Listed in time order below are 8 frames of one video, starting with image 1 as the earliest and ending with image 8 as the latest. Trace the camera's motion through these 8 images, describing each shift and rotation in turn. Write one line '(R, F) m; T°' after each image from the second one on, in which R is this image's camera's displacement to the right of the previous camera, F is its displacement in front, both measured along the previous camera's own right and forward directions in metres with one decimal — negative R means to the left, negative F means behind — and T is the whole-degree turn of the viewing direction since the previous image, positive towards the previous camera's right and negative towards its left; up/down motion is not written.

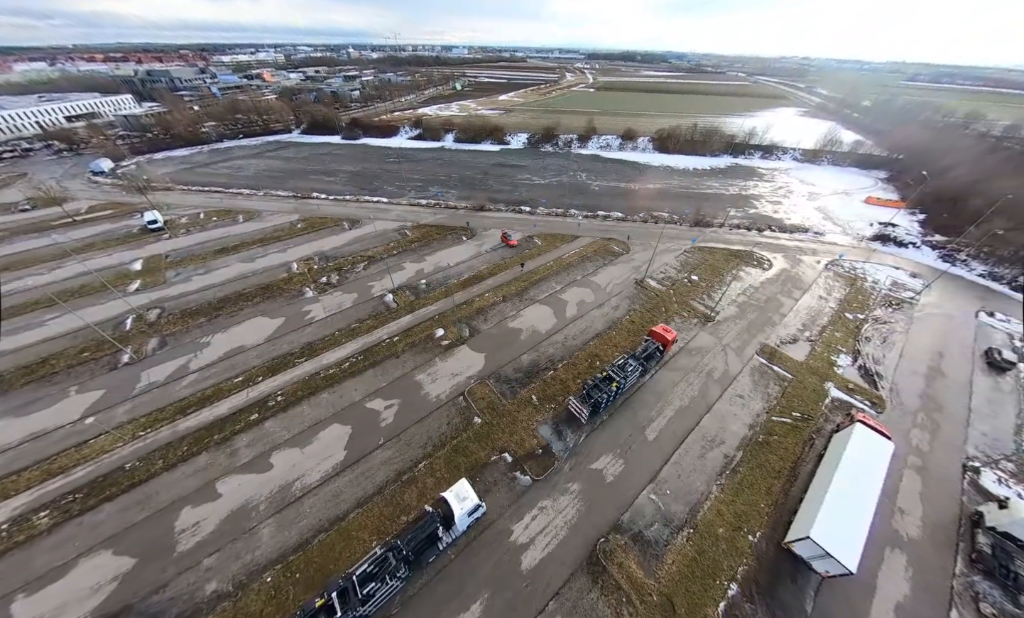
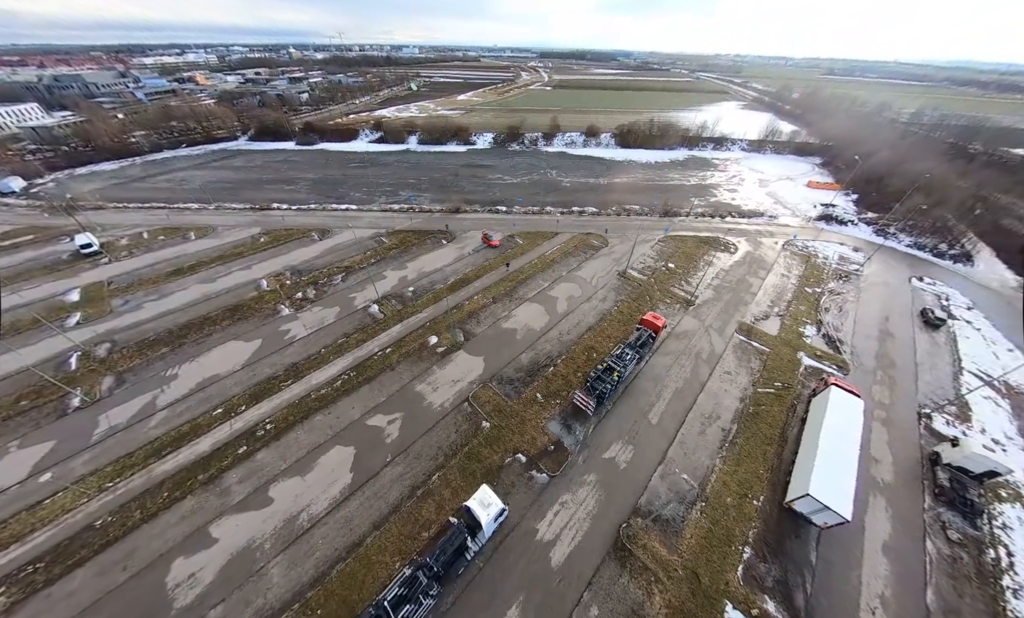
(-1.2, +0.1) m; +5°
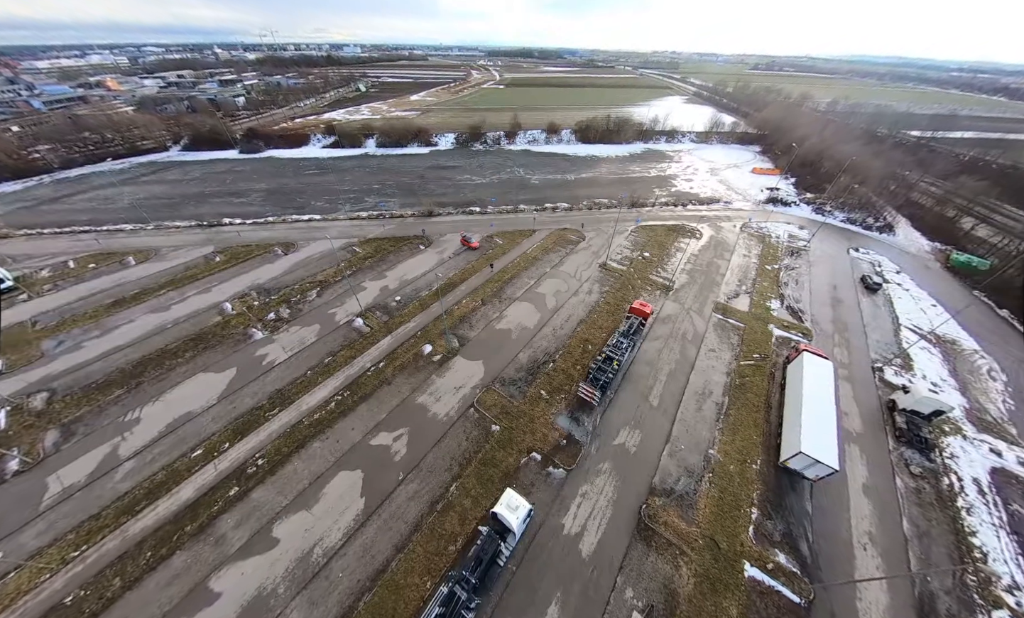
(-1.4, +0.1) m; +6°
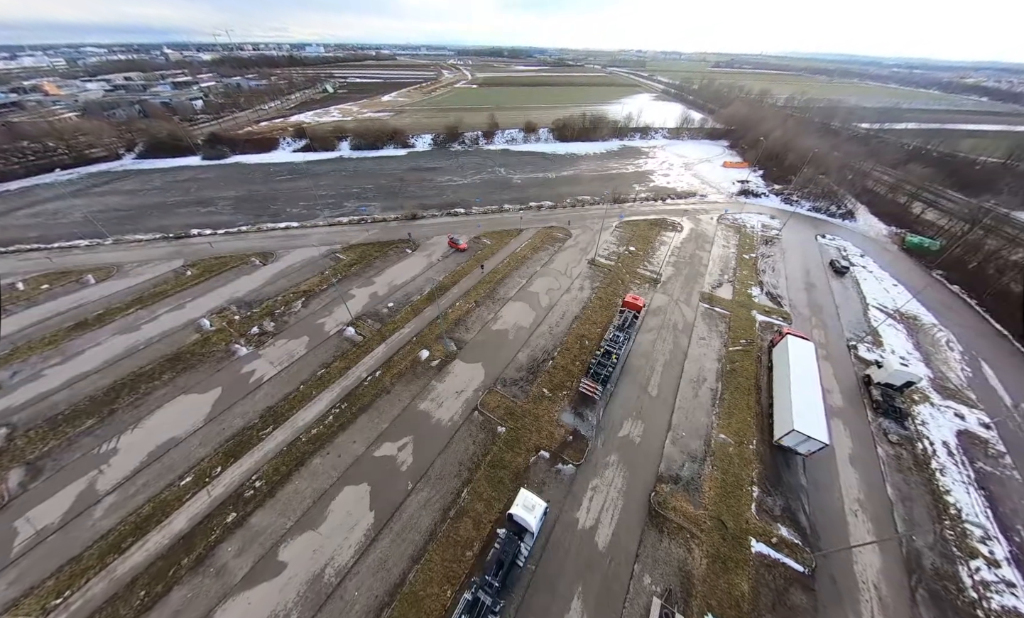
(-0.8, 0.0) m; +3°
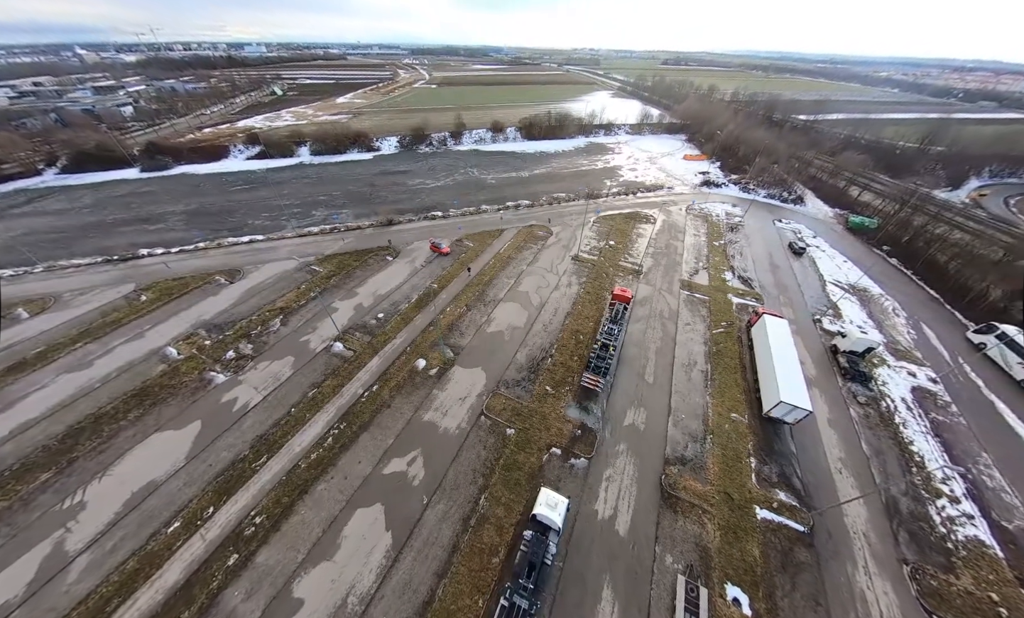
(-1.2, +0.1) m; +5°
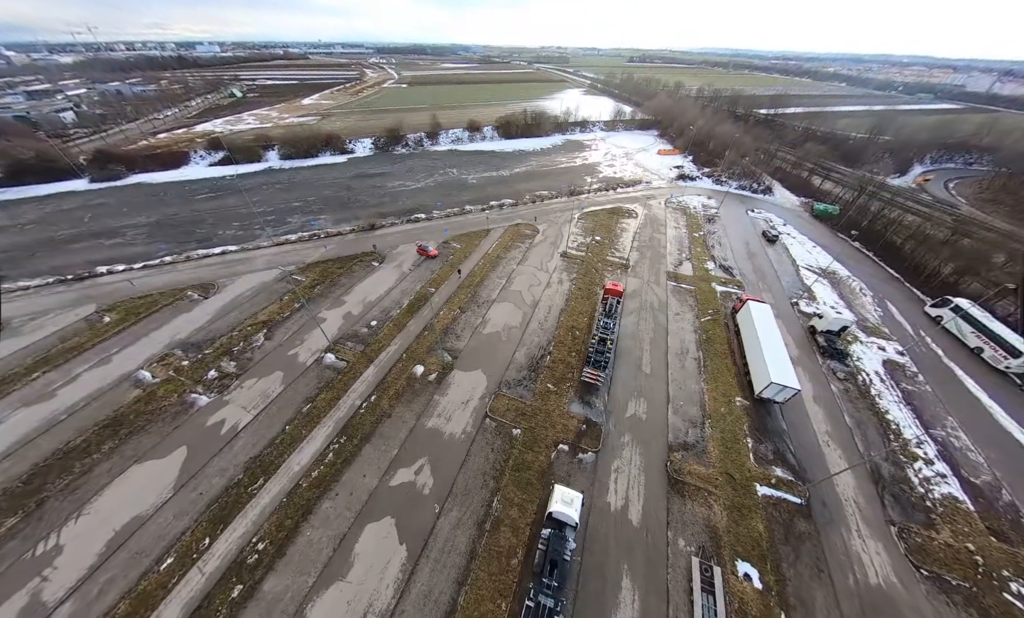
(-0.8, +0.1) m; +3°
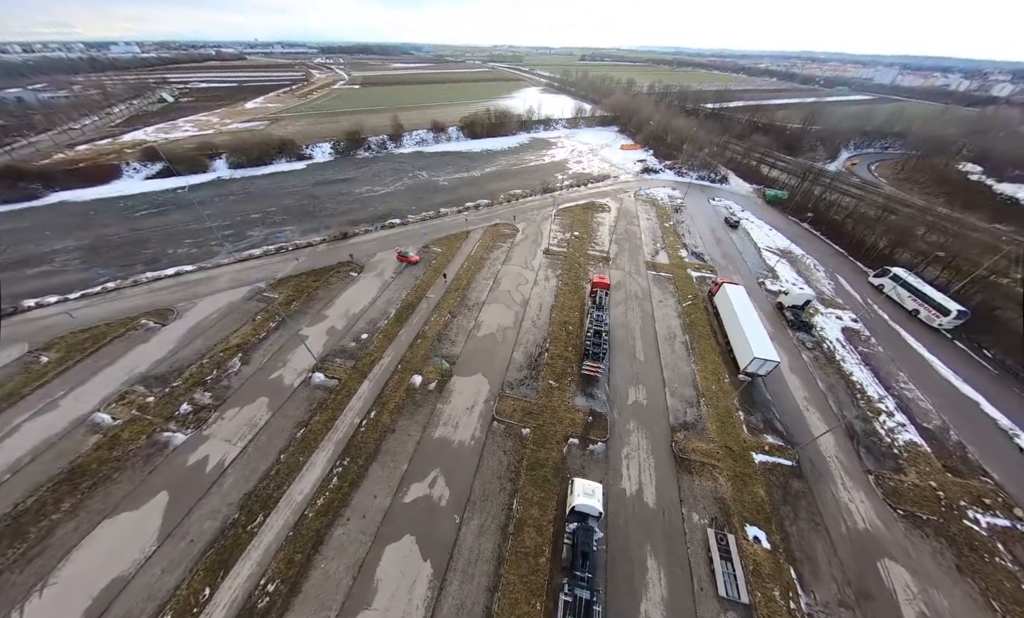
(-1.2, +0.1) m; +5°
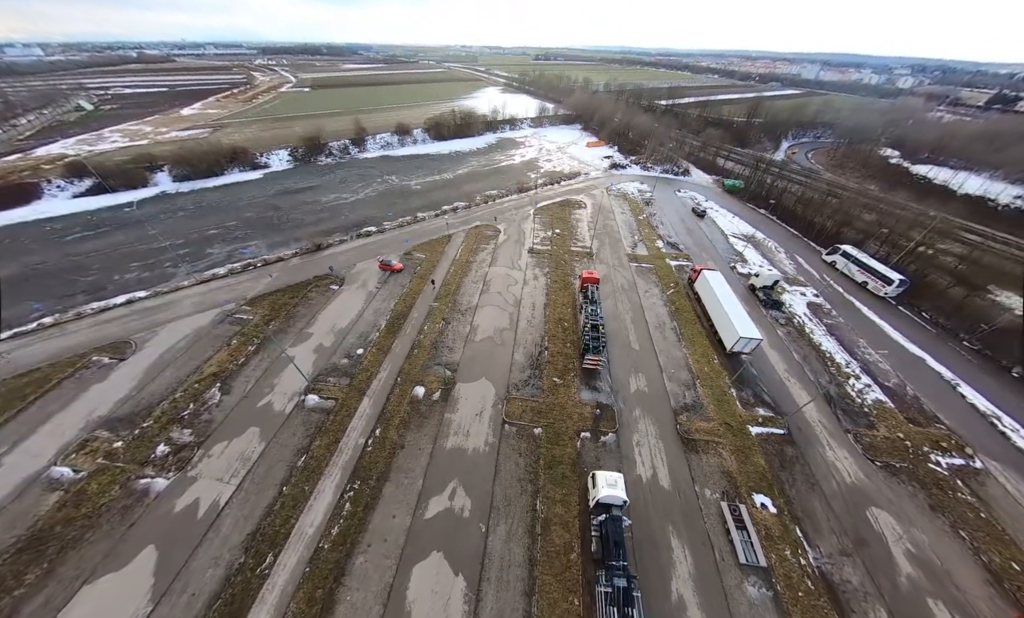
(-1.3, +0.1) m; +5°
